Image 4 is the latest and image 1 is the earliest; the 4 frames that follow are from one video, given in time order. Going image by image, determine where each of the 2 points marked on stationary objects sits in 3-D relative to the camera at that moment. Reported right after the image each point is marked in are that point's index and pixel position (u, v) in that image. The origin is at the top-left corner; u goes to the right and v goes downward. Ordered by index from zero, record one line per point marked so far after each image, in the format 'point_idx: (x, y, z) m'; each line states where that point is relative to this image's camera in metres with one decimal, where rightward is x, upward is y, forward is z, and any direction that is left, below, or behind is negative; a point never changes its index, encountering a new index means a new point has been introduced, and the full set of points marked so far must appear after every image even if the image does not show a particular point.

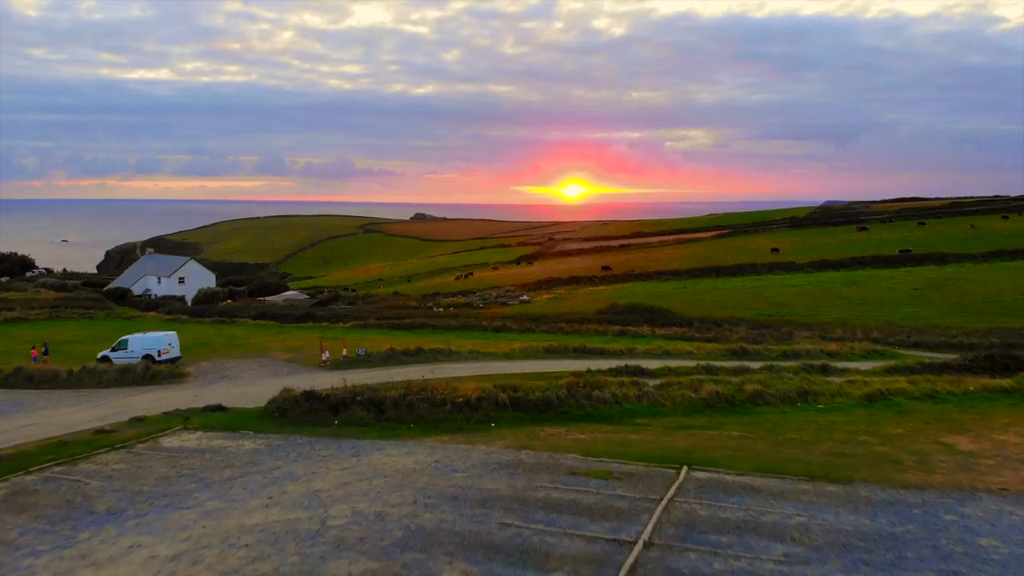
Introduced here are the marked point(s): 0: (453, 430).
0: (-1.8, -4.3, +14.1) m
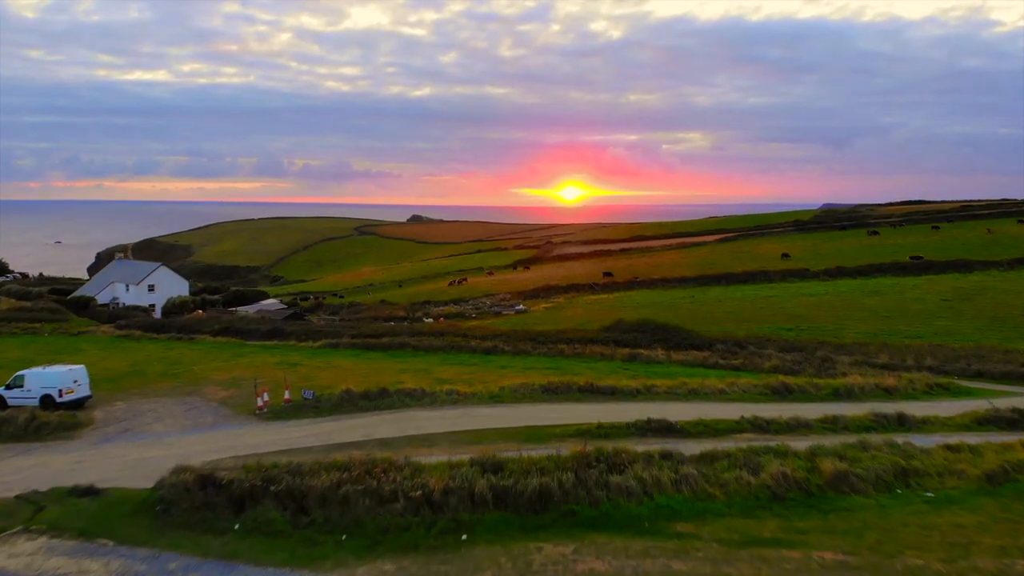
0: (-2.2, -5.3, +9.4) m
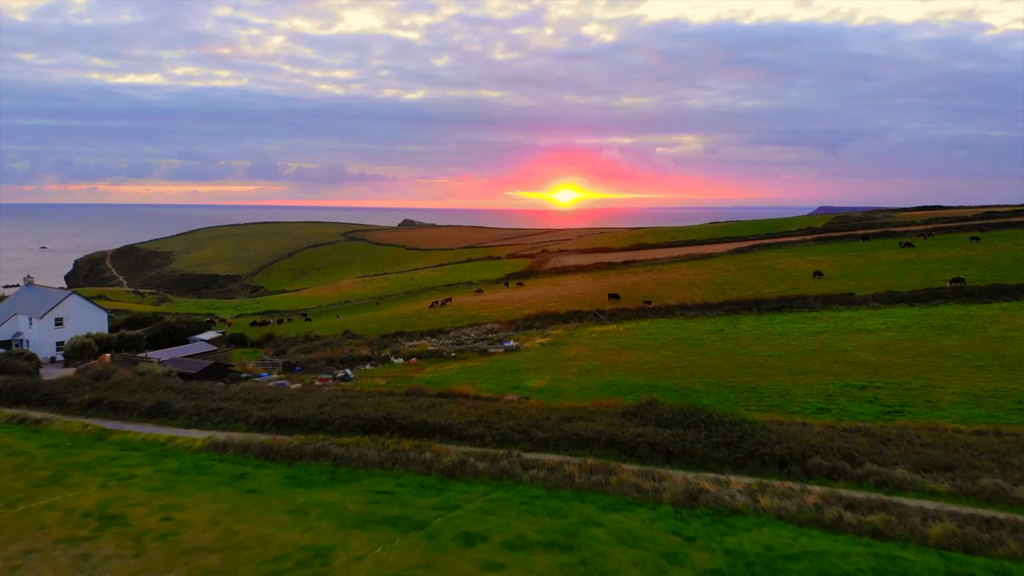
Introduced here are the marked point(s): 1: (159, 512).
0: (-2.9, -8.5, -1.7) m
1: (-12.3, -7.7, +16.4) m
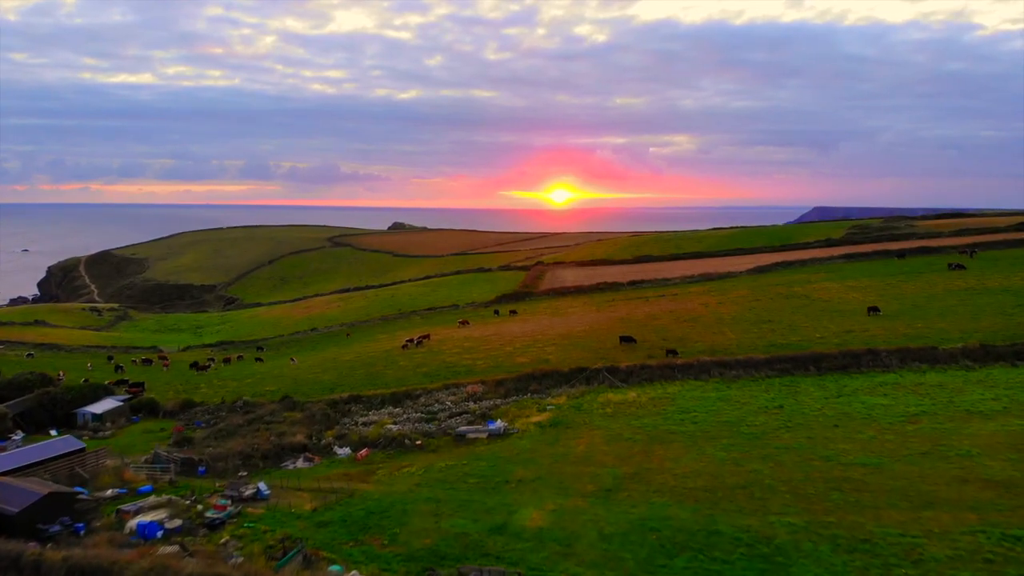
0: (-3.2, -13.5, -14.1) m
1: (-12.9, -12.7, +3.9) m
